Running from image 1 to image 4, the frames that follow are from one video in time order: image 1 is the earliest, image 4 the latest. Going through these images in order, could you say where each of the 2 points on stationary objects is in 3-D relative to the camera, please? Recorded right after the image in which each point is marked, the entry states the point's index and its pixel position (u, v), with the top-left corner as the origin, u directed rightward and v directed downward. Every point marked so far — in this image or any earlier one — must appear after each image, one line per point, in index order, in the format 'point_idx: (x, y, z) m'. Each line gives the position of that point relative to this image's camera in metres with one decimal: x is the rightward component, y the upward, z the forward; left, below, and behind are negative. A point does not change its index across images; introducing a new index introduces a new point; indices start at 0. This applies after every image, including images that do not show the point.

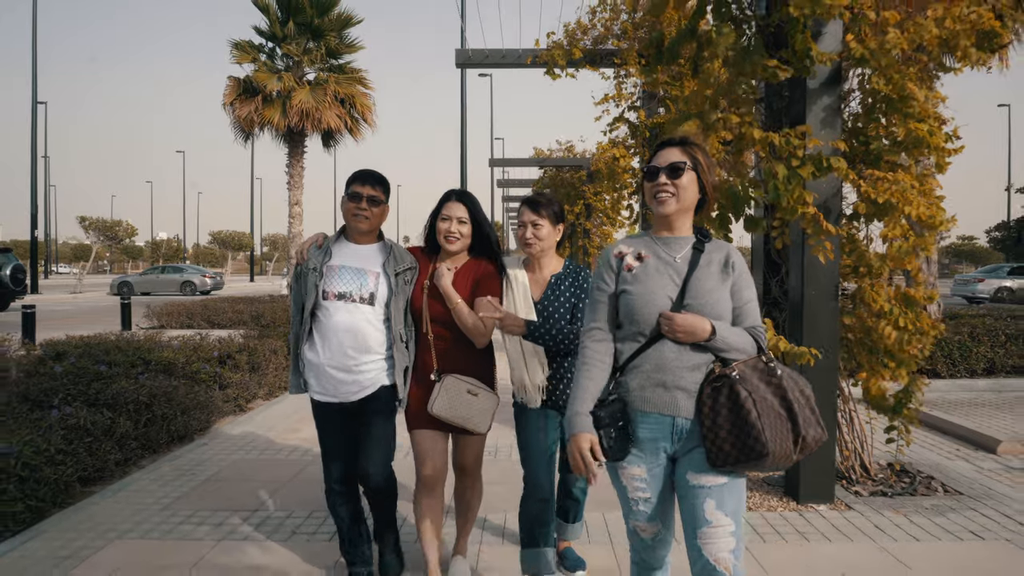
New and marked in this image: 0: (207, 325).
0: (-6.4, -0.8, +14.5) m
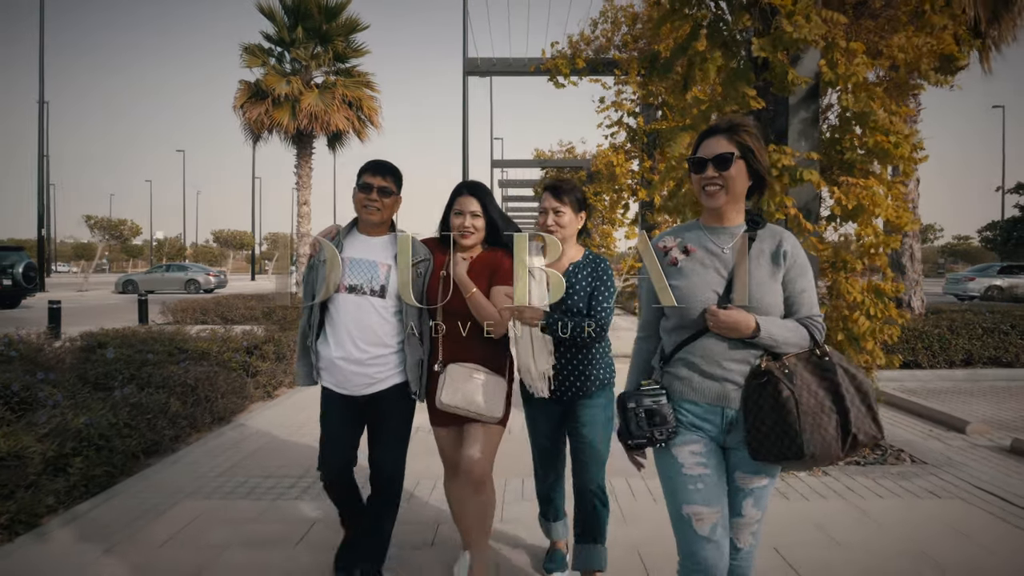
0: (-6.3, -0.7, +15.0) m
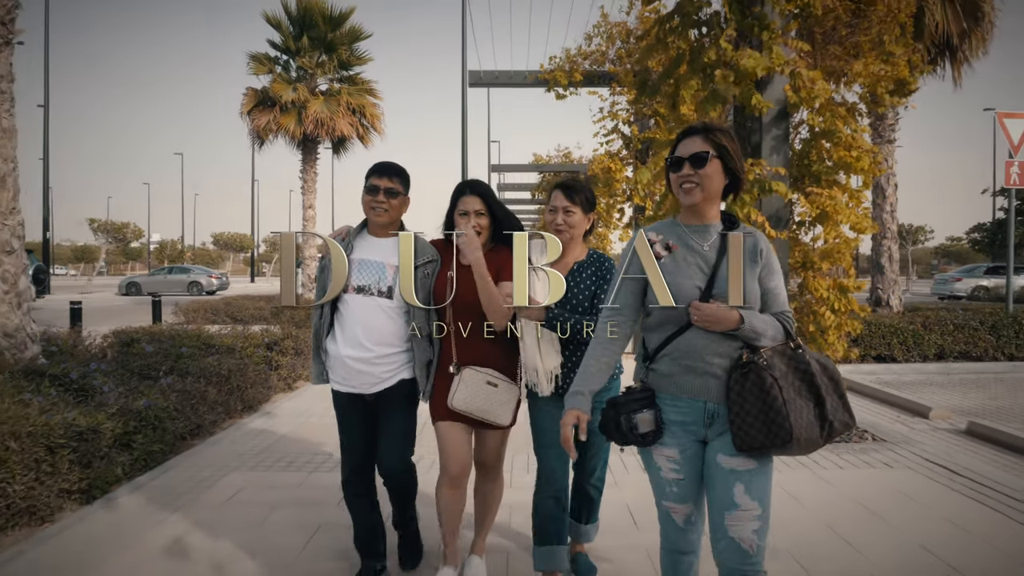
0: (-6.3, -0.7, +15.5) m
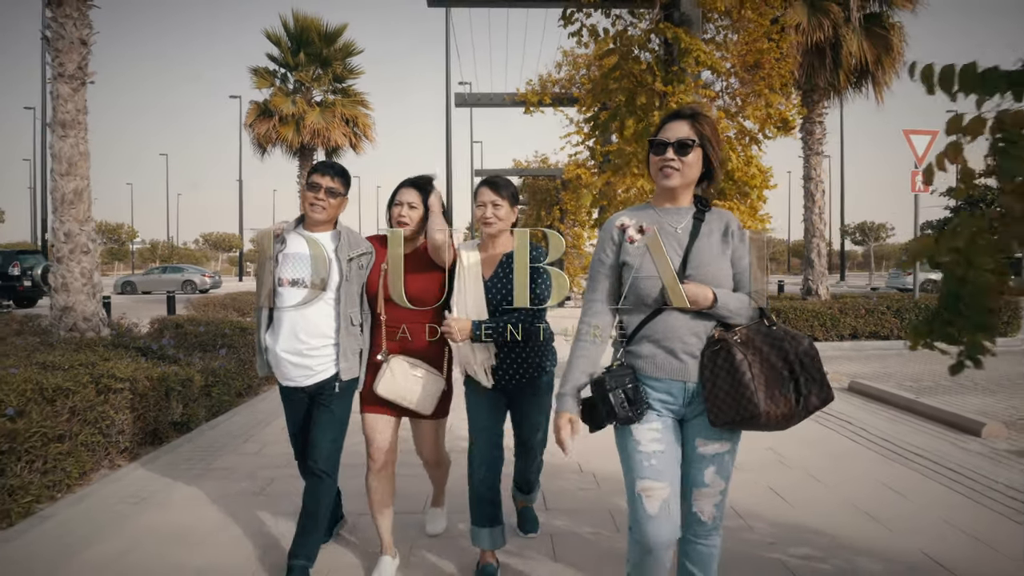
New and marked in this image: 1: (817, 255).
0: (-6.7, -0.6, +17.1) m
1: (+6.0, +0.6, +13.5) m
